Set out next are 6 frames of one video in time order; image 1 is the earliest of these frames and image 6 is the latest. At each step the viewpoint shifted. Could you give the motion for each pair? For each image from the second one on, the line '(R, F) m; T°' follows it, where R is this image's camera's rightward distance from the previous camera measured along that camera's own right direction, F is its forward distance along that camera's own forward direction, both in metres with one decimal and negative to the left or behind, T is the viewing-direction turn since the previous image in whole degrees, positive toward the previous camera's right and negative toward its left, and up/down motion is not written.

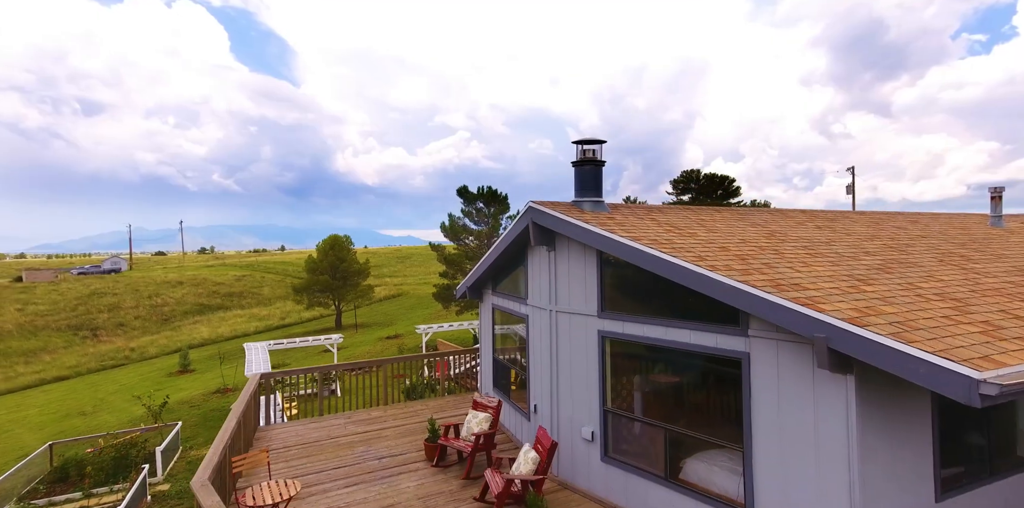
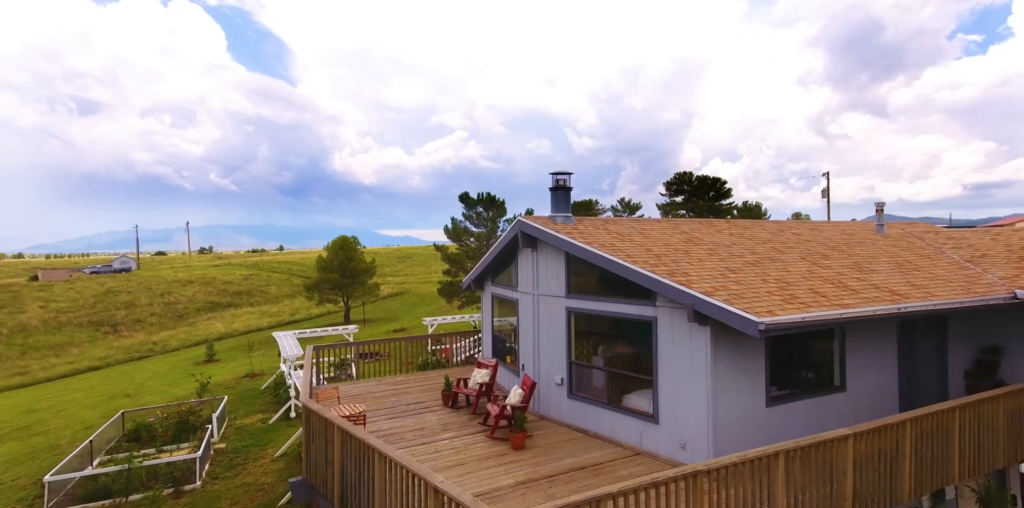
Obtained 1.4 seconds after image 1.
(+0.1, -3.4) m; 0°
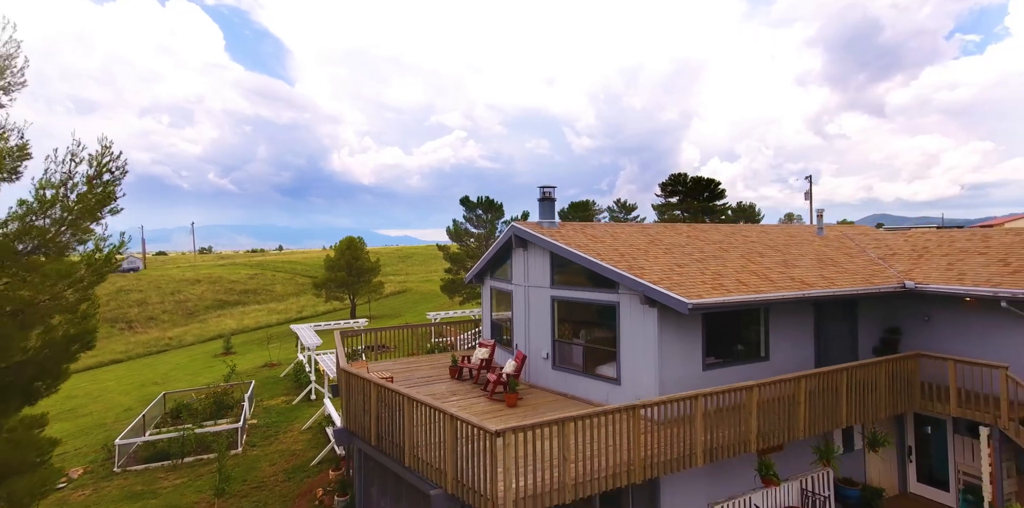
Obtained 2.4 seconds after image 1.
(+0.1, -2.6) m; 0°
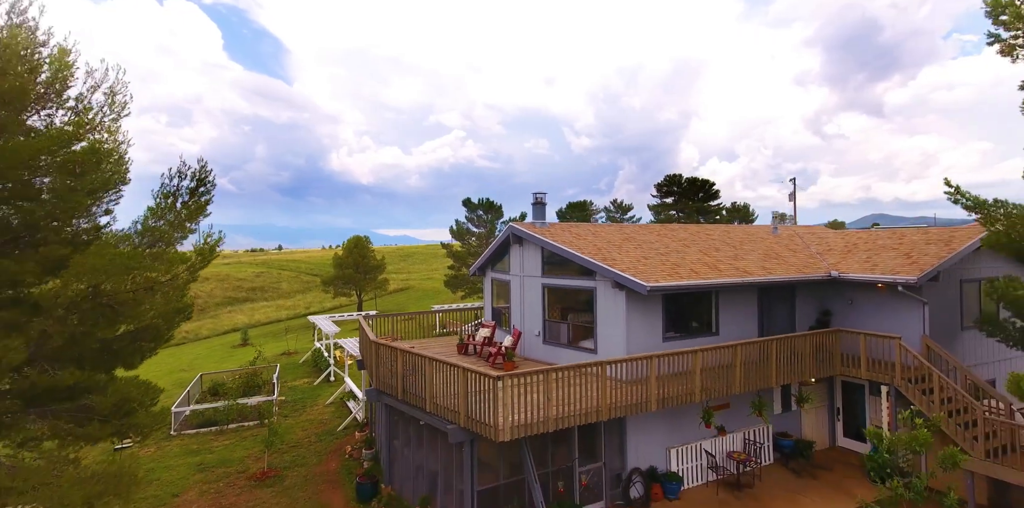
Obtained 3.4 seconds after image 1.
(0.0, -2.9) m; 0°
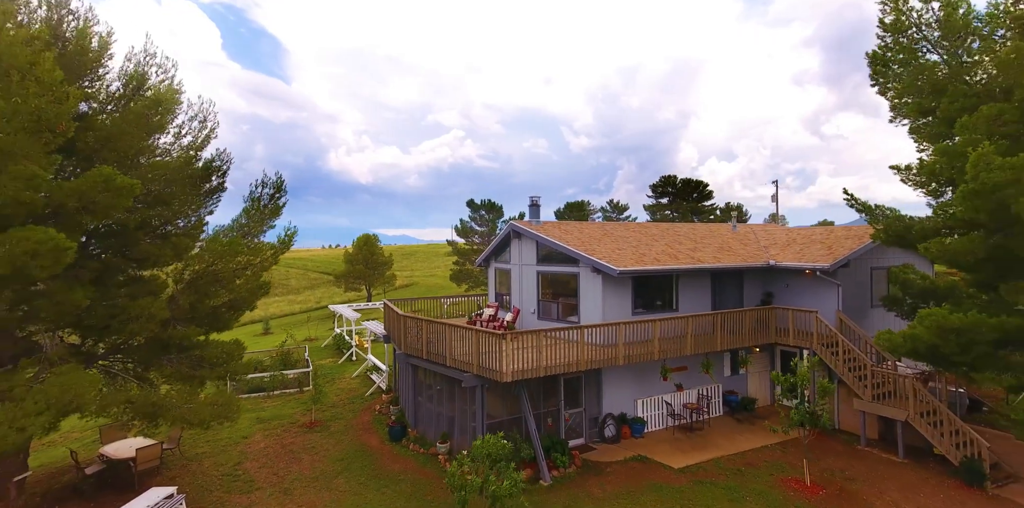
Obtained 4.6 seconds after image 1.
(0.0, -3.8) m; 0°
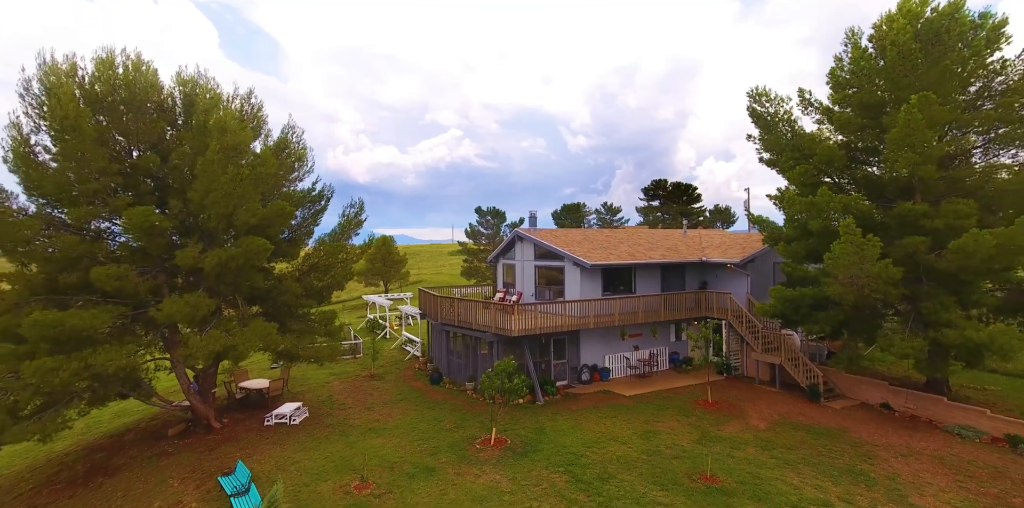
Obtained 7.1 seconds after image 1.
(-0.3, -7.5) m; 0°
